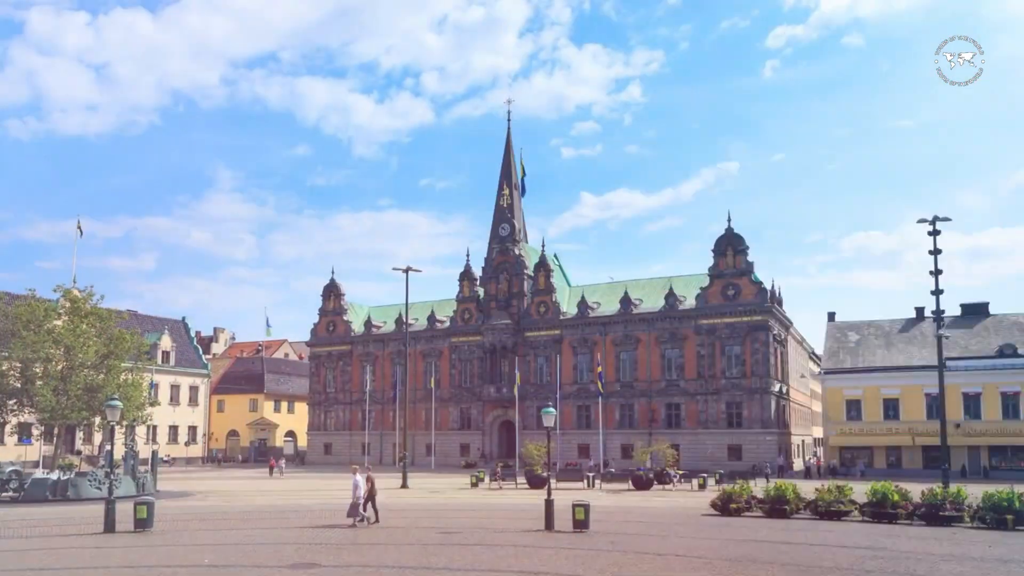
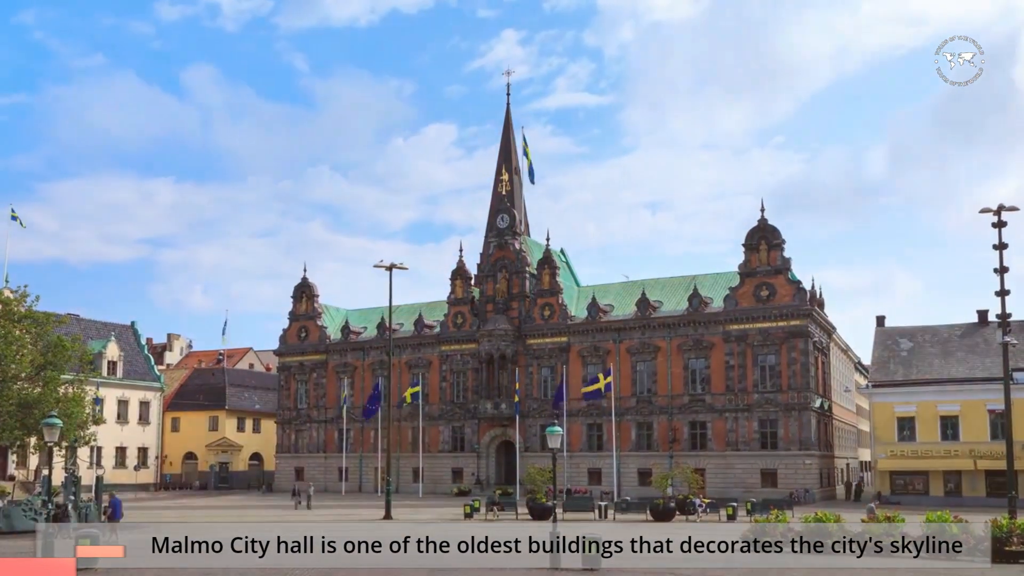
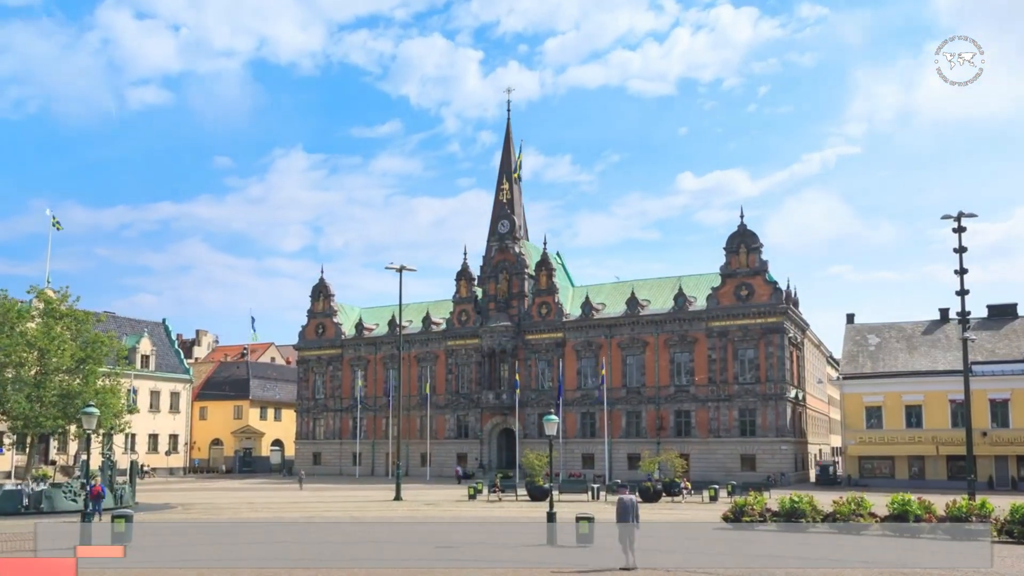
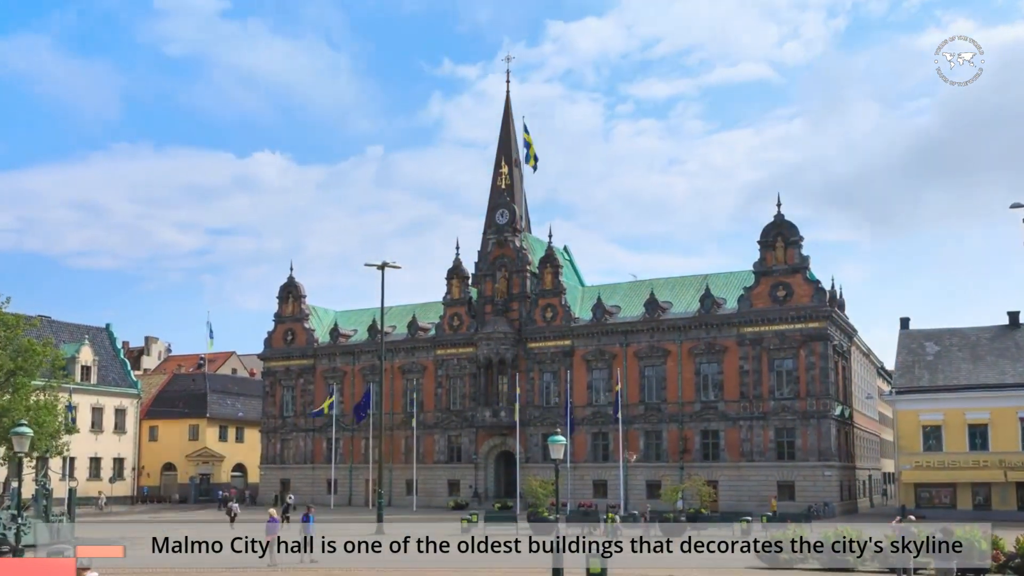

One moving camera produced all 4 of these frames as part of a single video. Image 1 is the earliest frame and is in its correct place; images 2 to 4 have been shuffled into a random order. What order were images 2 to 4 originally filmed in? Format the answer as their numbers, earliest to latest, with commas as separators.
3, 2, 4
